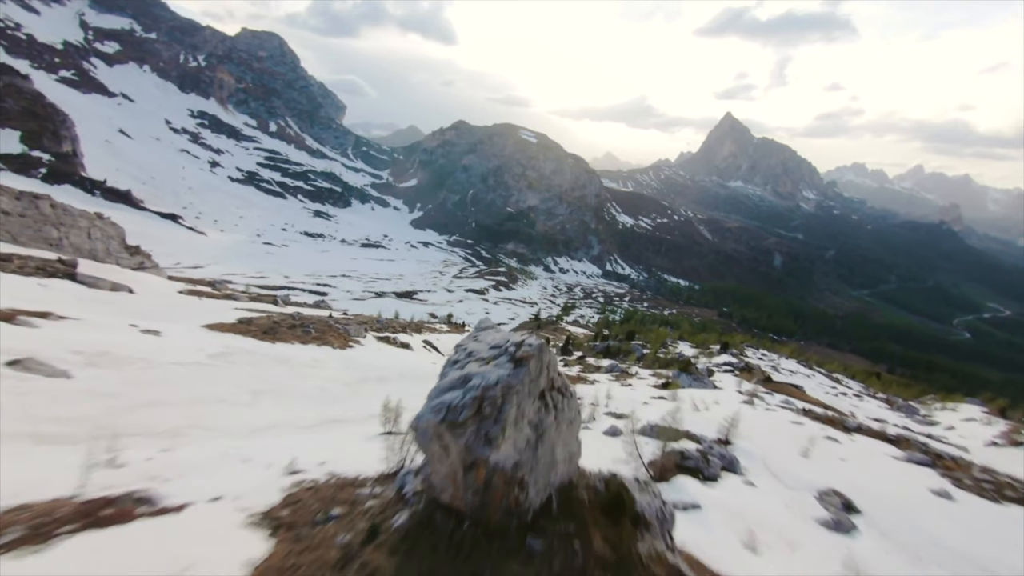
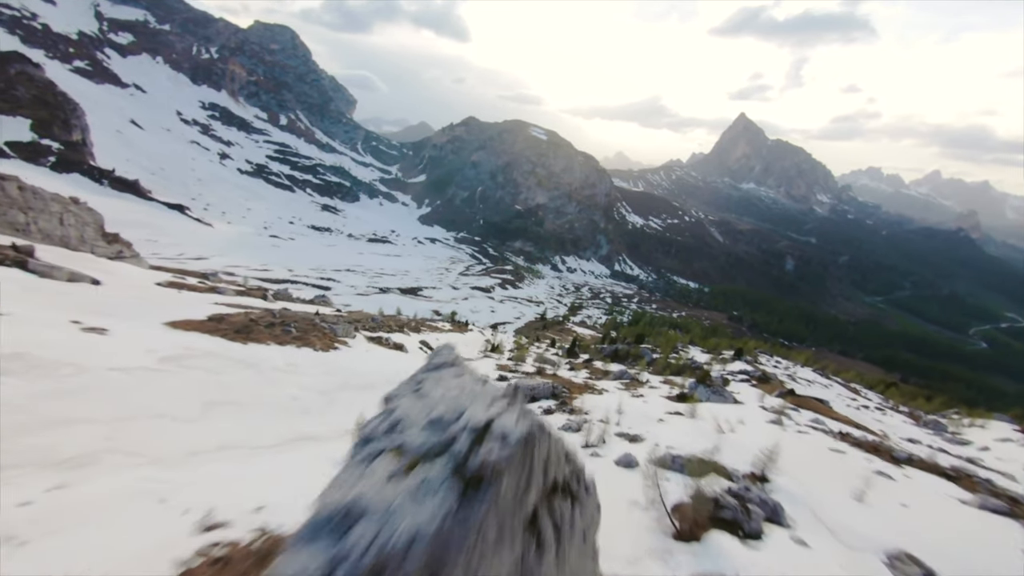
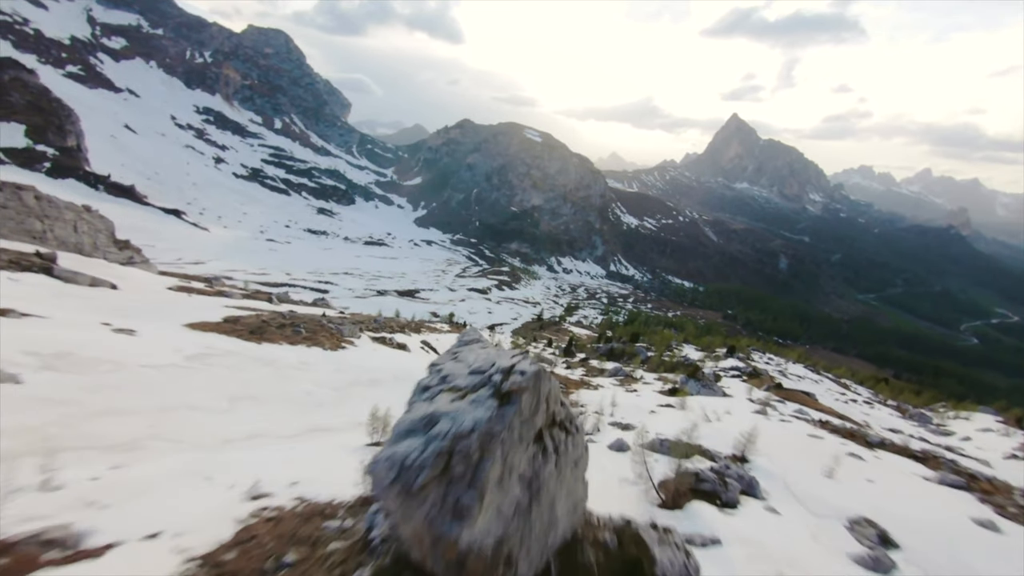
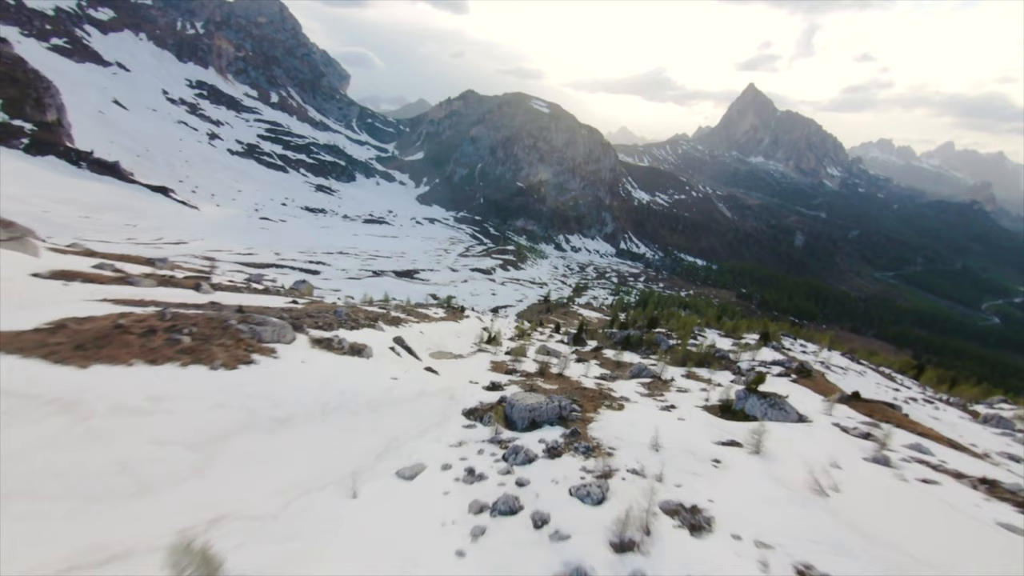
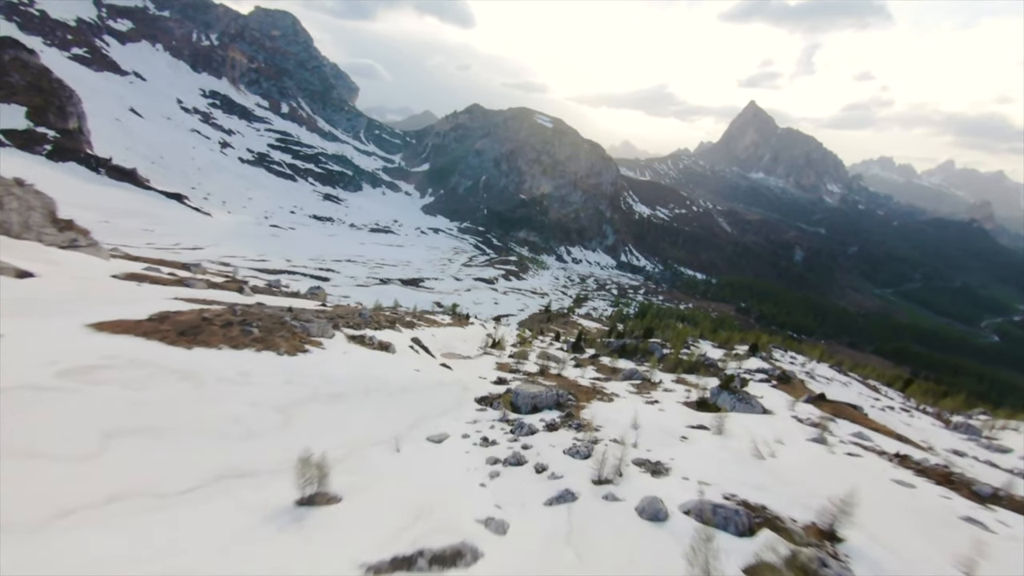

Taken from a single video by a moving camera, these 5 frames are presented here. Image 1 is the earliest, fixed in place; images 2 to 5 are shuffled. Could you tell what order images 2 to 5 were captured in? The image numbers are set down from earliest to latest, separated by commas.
3, 2, 5, 4
